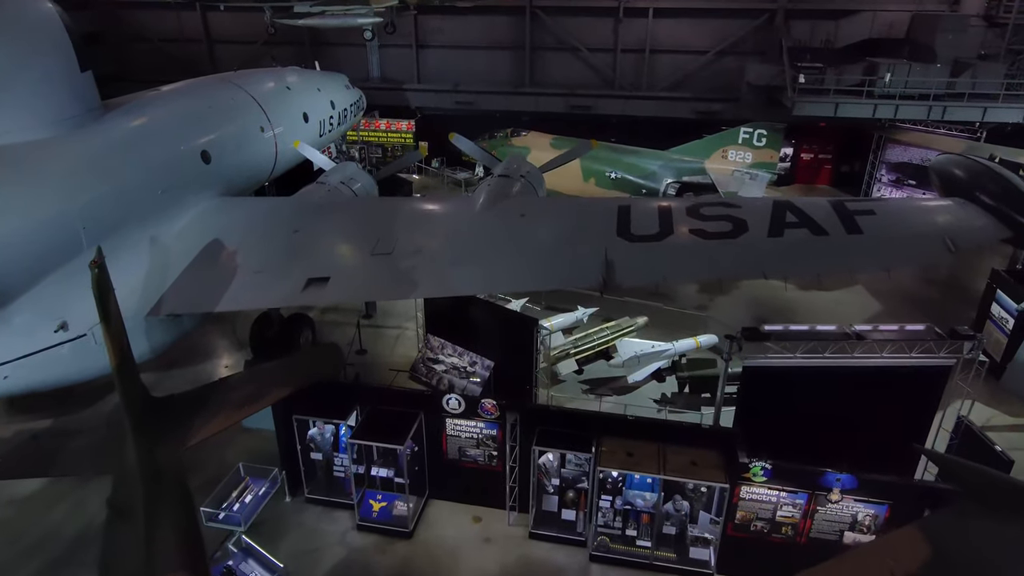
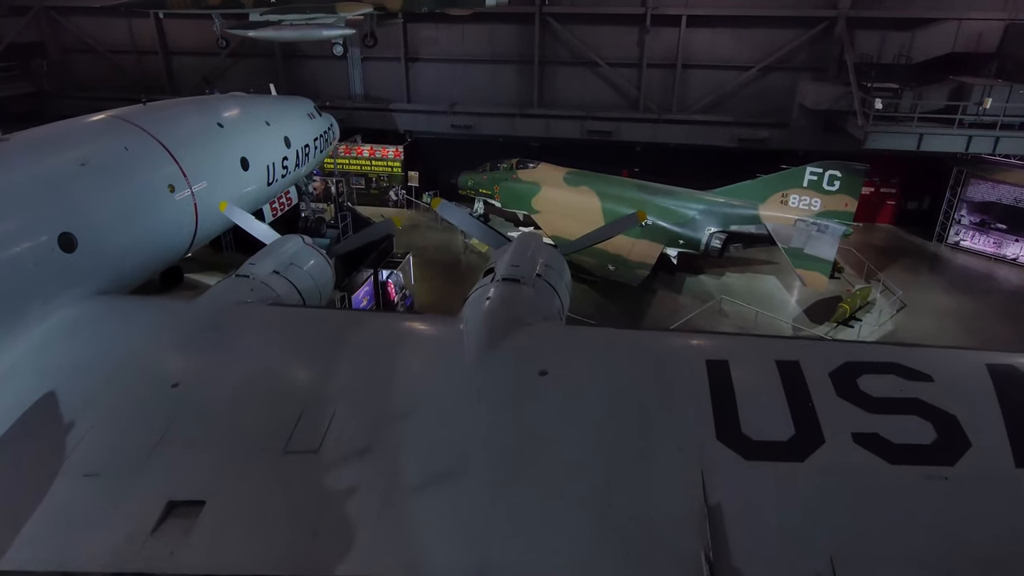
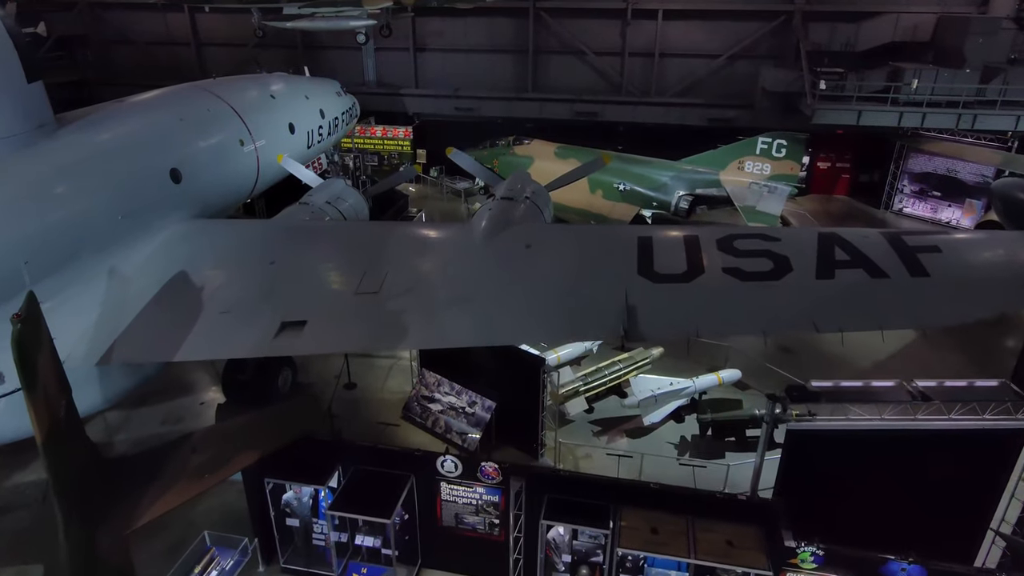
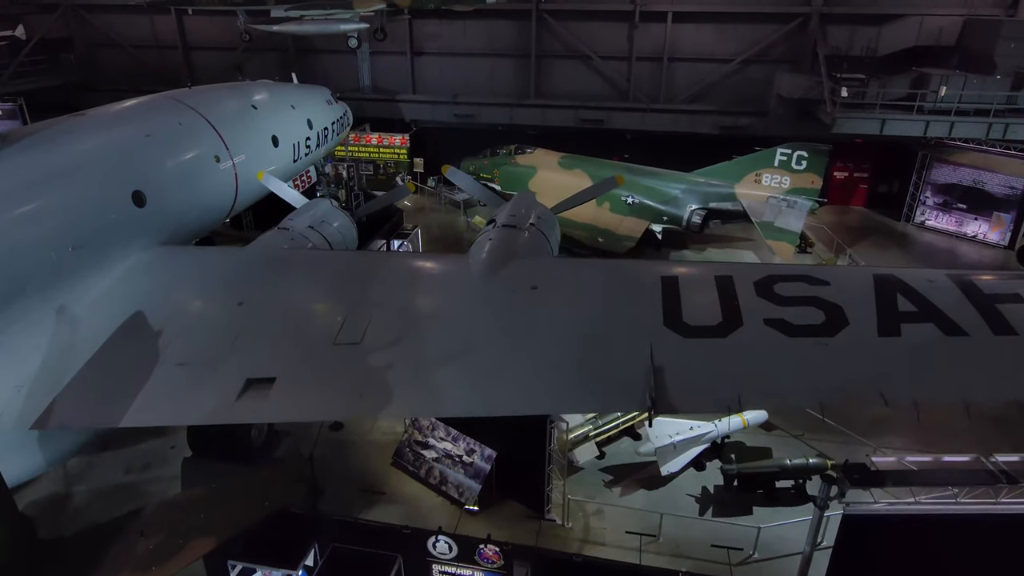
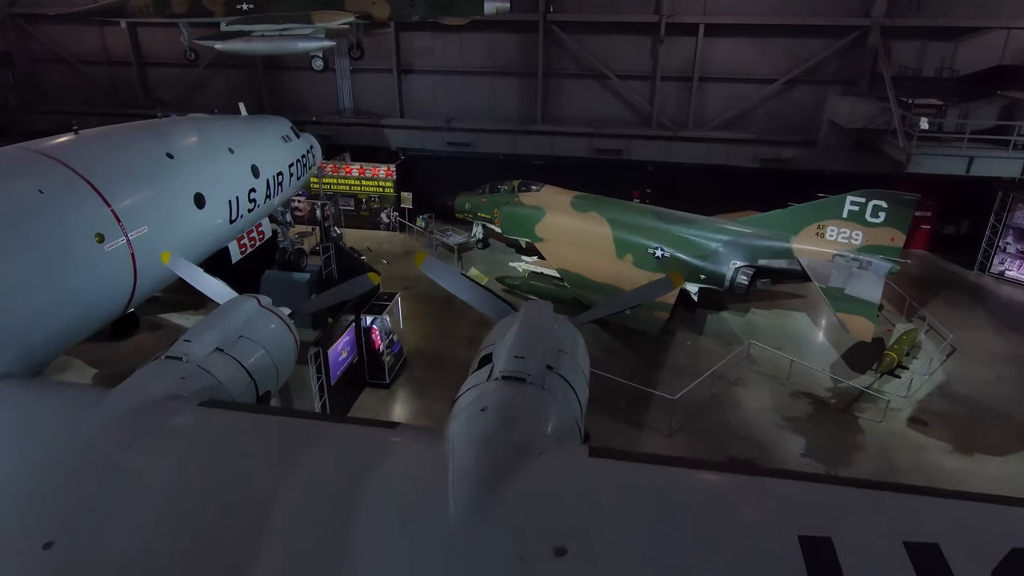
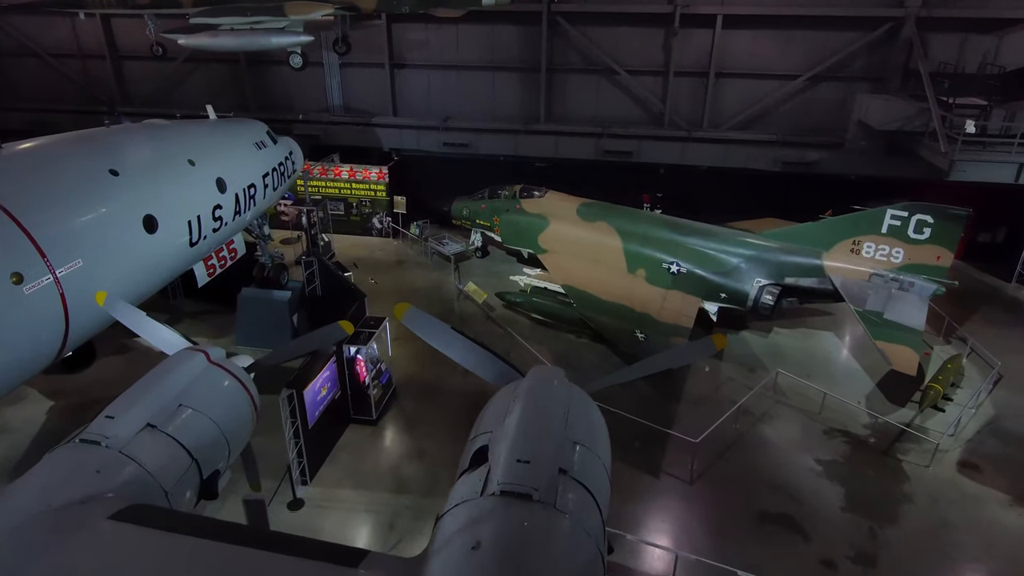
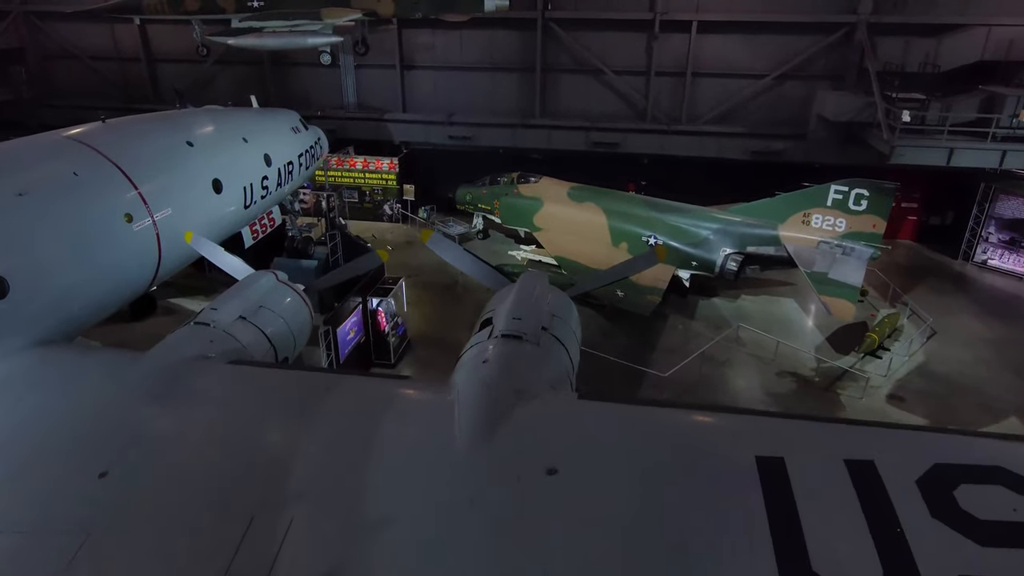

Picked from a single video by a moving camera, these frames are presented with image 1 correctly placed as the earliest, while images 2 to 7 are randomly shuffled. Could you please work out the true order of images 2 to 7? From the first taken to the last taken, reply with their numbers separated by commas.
3, 4, 2, 7, 5, 6
